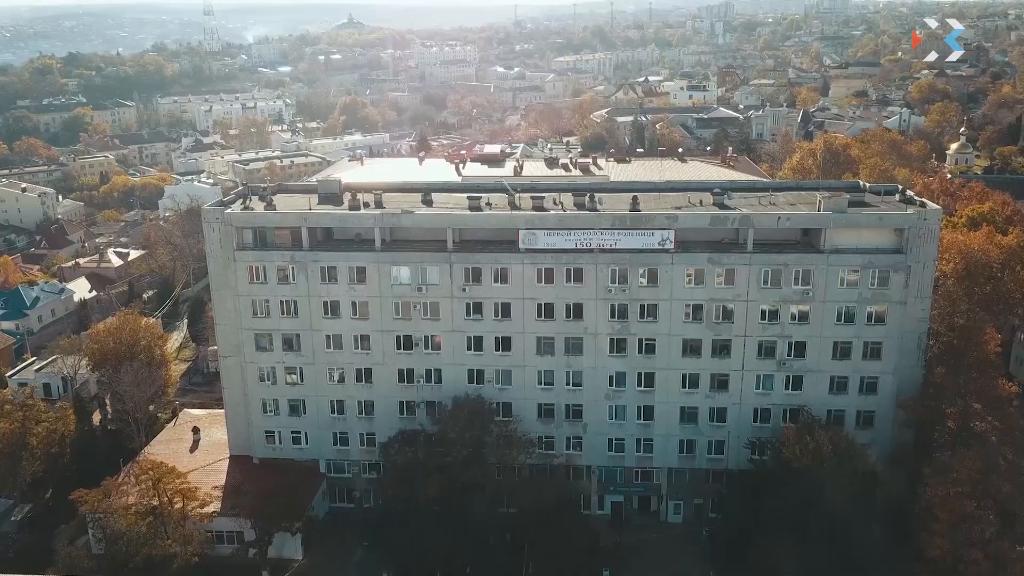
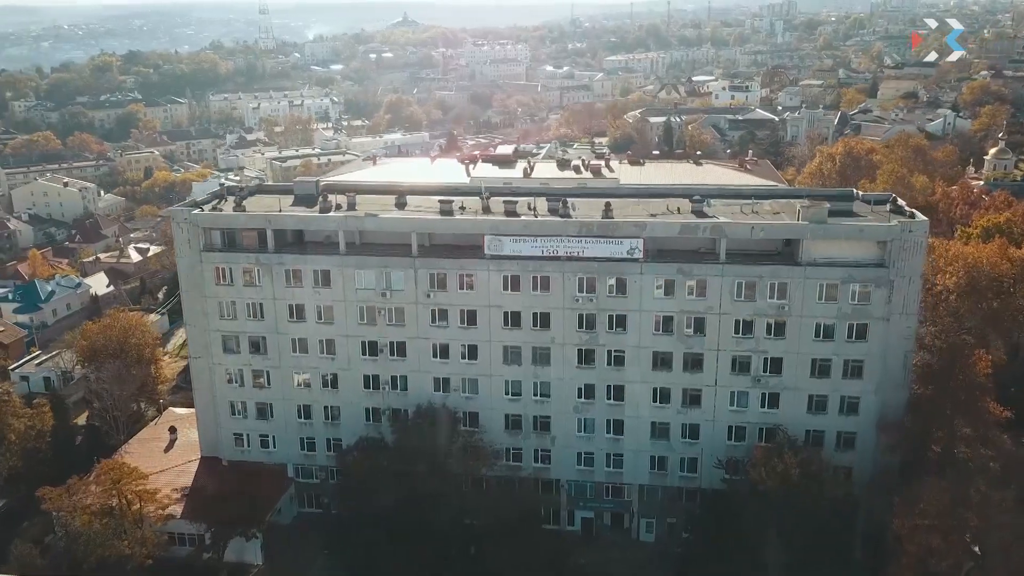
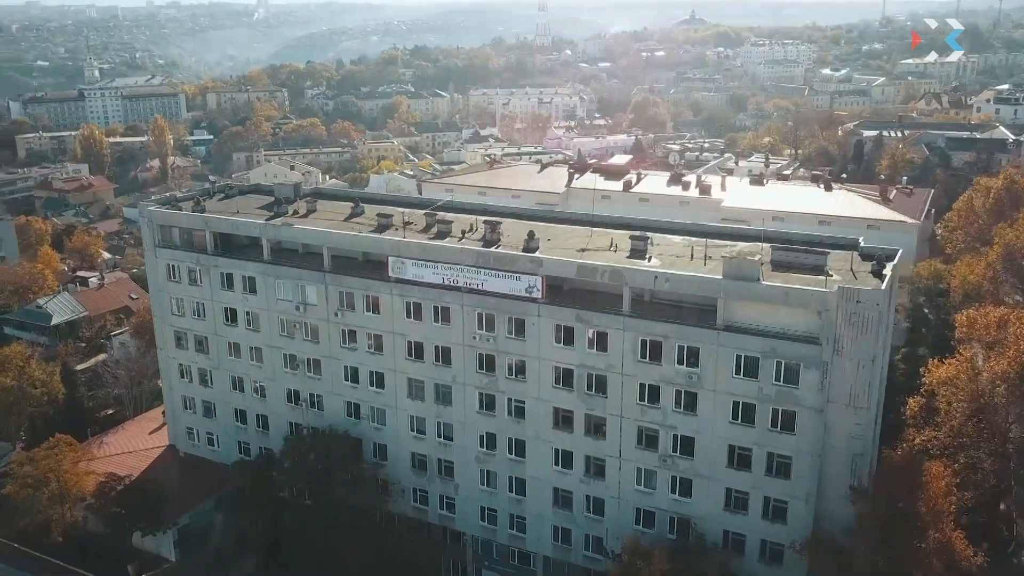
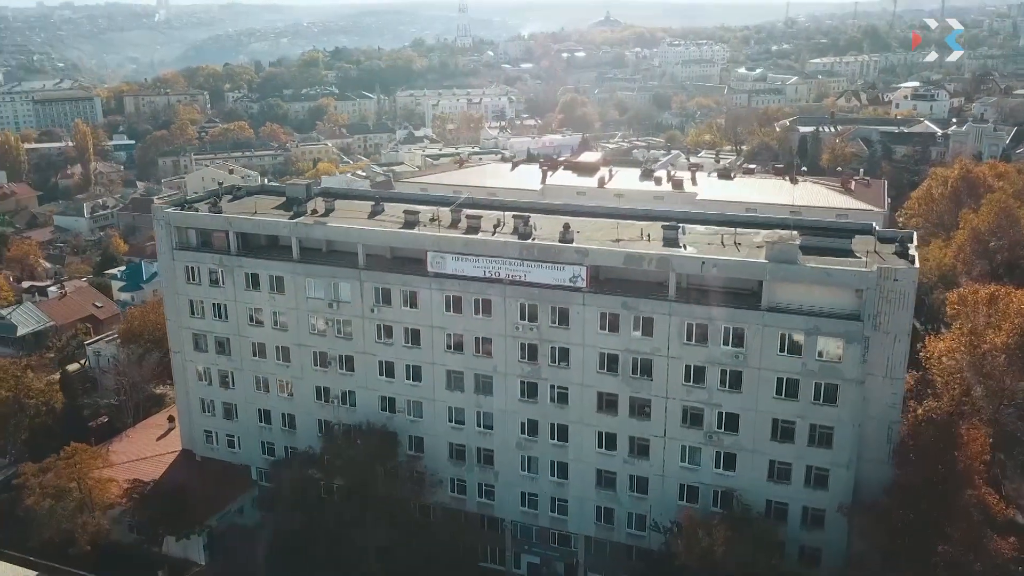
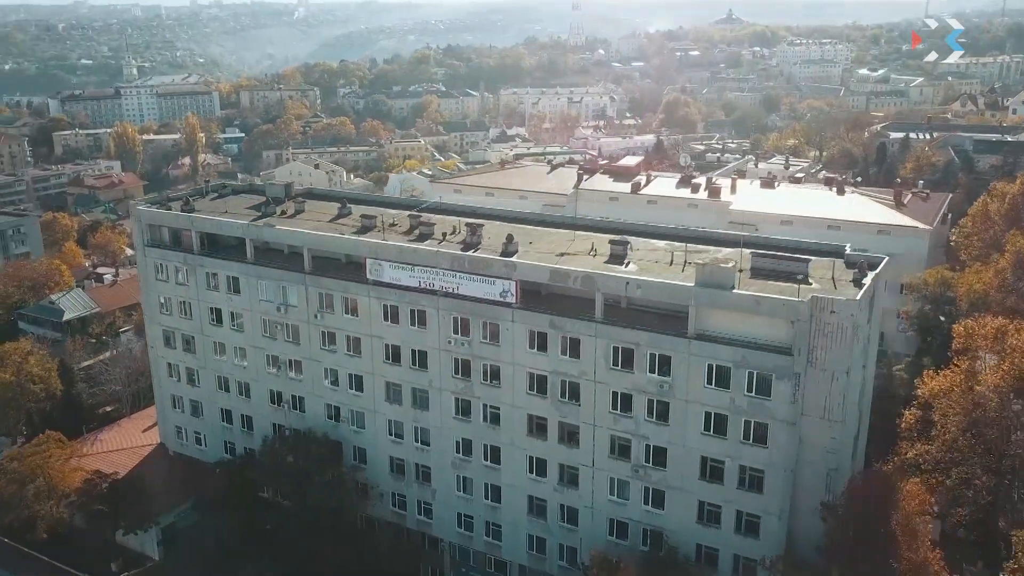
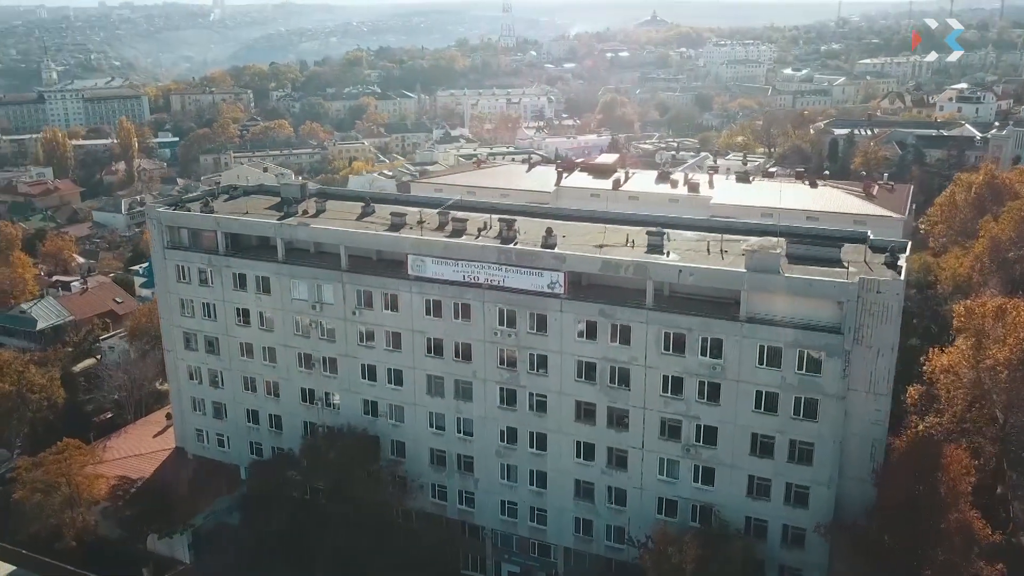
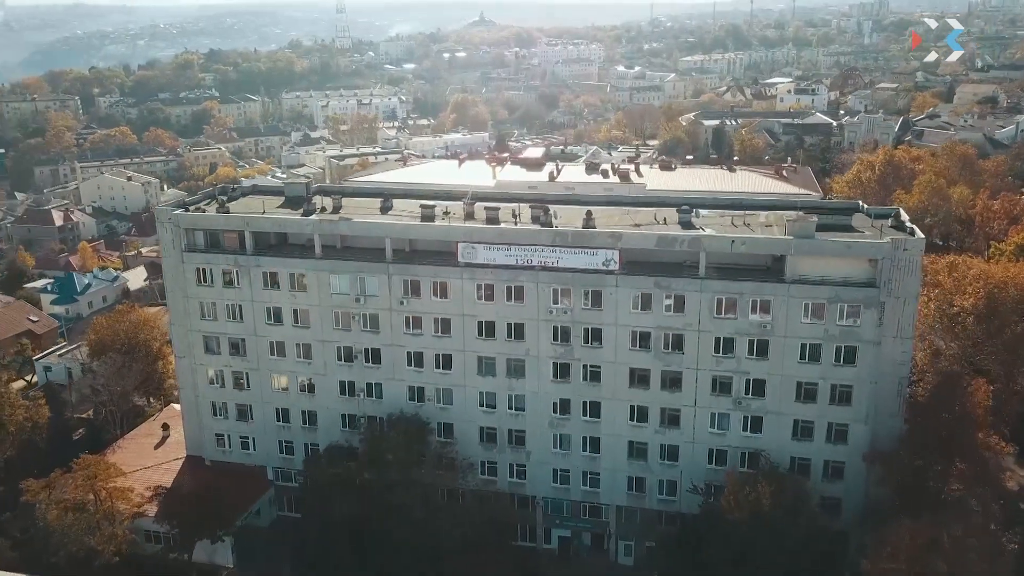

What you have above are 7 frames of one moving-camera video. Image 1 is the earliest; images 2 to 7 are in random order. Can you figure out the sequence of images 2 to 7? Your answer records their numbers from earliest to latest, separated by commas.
2, 7, 4, 6, 3, 5
